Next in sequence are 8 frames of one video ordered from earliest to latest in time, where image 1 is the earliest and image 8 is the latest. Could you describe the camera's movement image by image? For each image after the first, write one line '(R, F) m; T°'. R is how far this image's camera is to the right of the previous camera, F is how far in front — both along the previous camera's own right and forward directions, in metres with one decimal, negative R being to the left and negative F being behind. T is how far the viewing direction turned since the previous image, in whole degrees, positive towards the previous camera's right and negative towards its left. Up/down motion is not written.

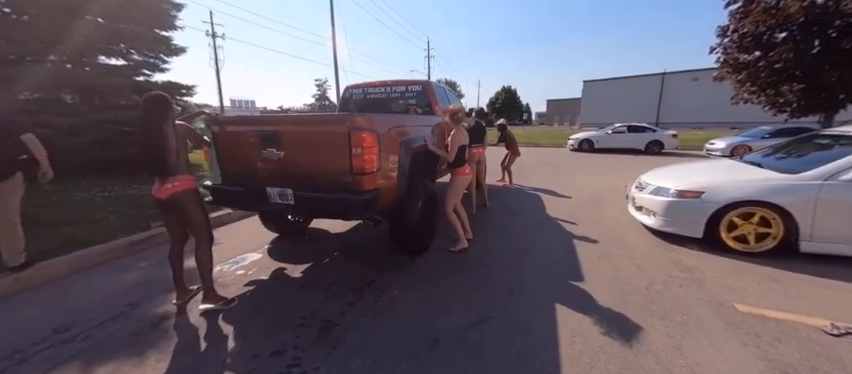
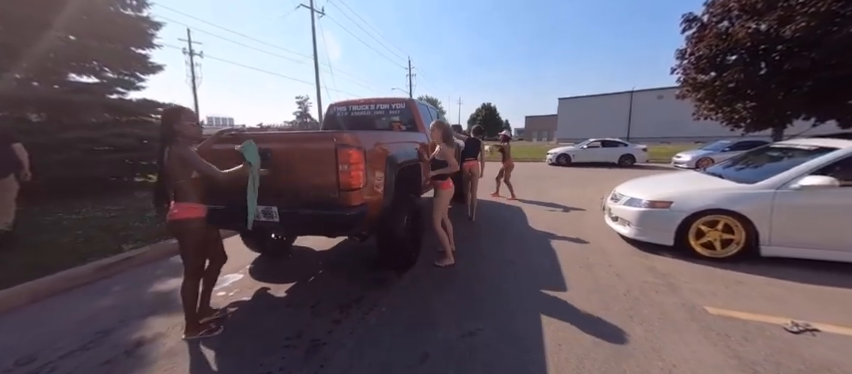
(0.0, -0.1) m; +3°
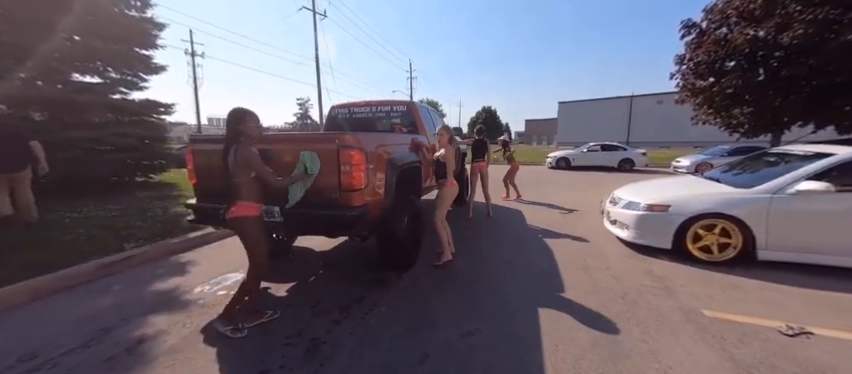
(0.0, 0.0) m; 0°
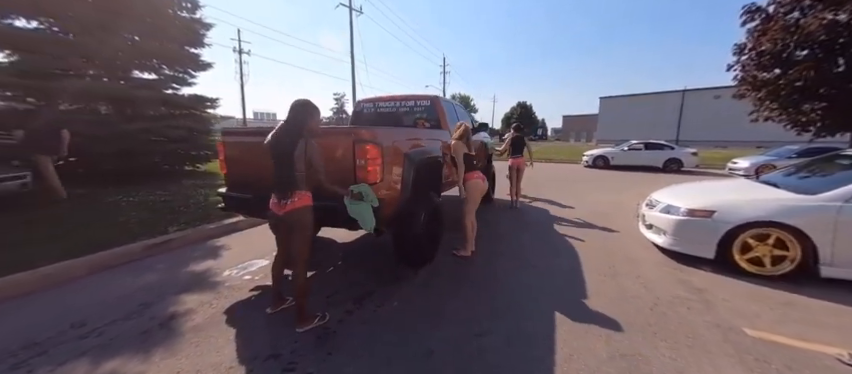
(+0.1, 0.0) m; -6°
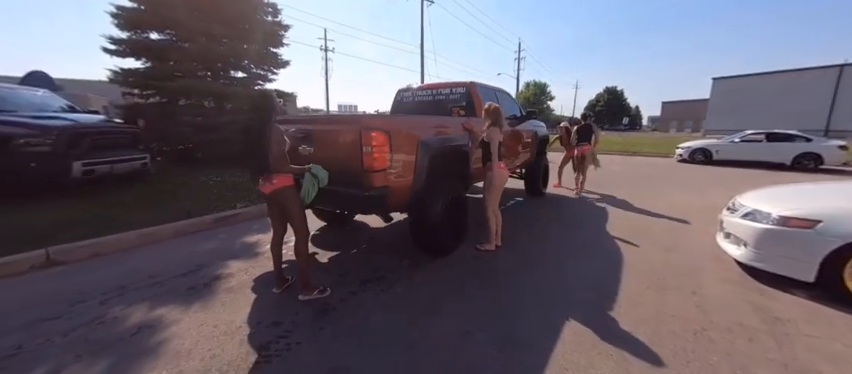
(+0.5, +0.1) m; -13°
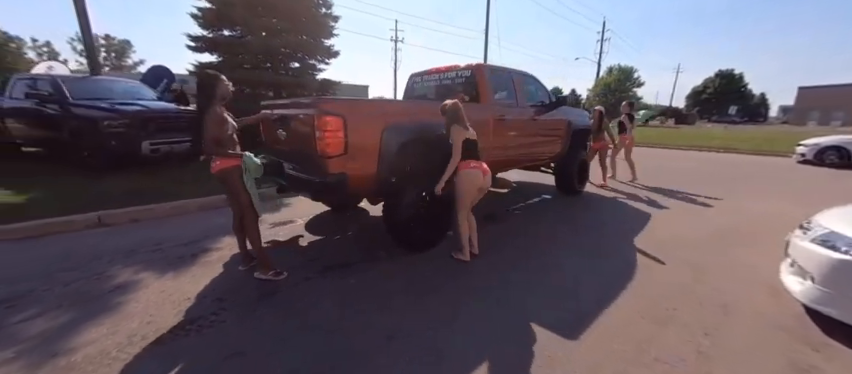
(+0.9, +0.3) m; -12°
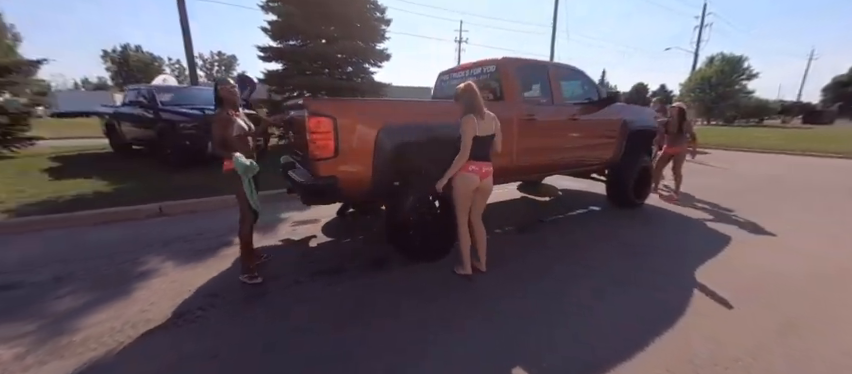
(+0.5, +0.3) m; -12°
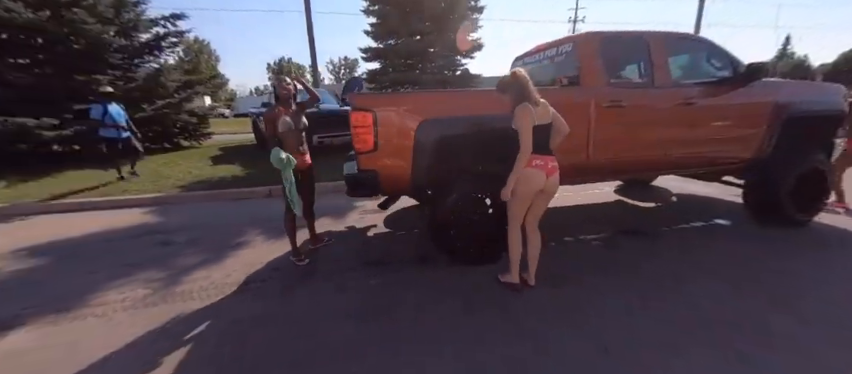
(+0.4, +0.2) m; -19°
